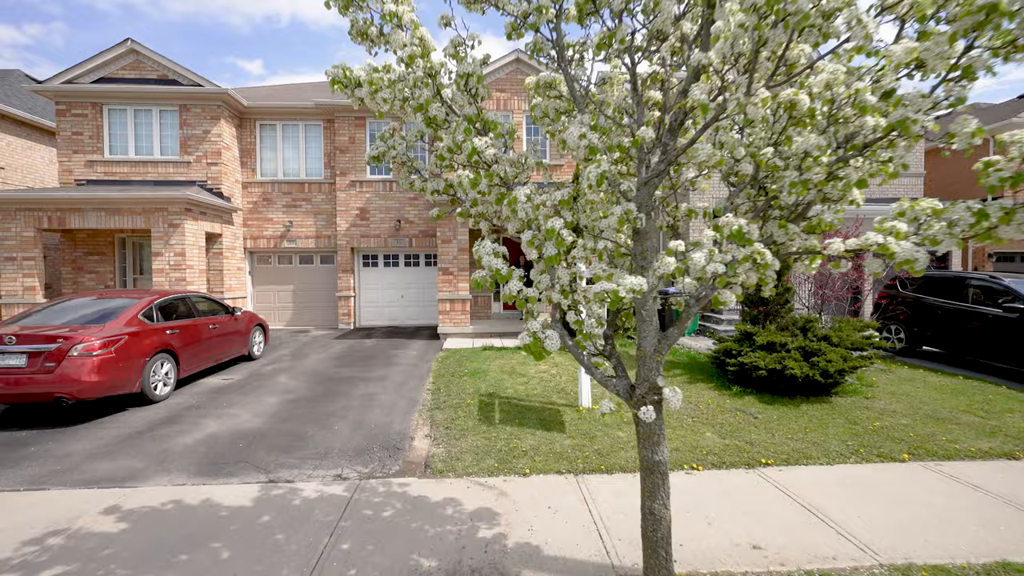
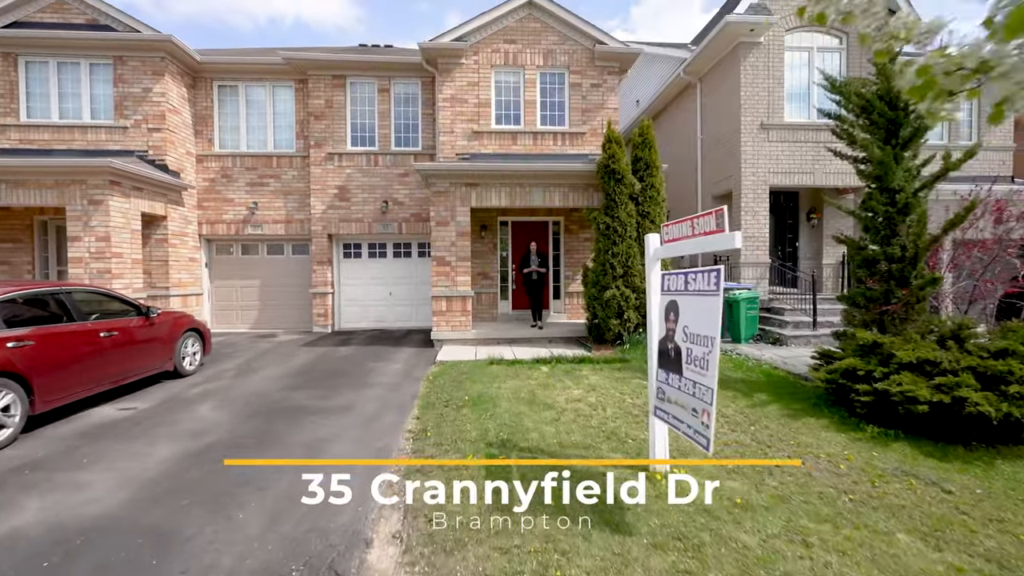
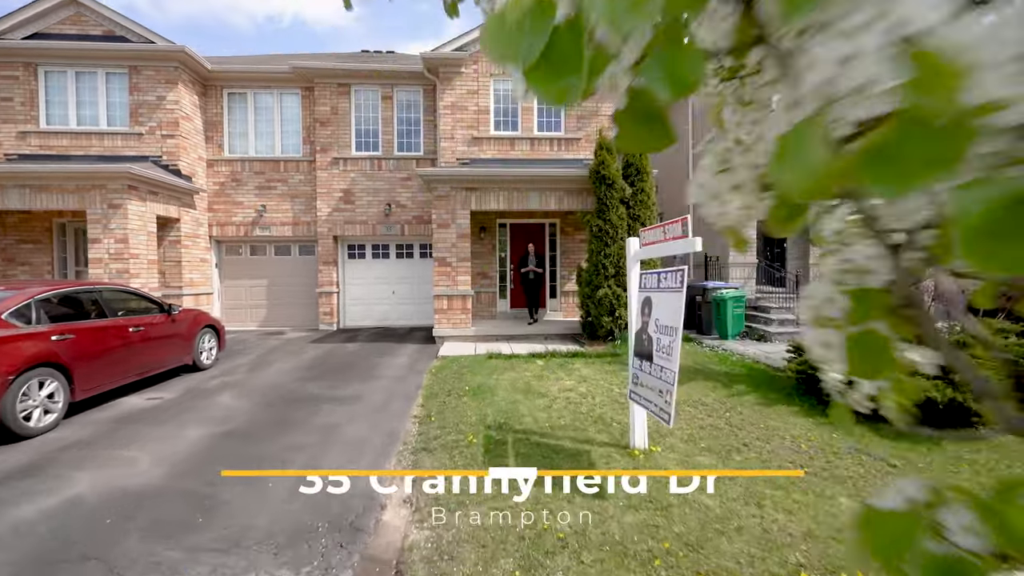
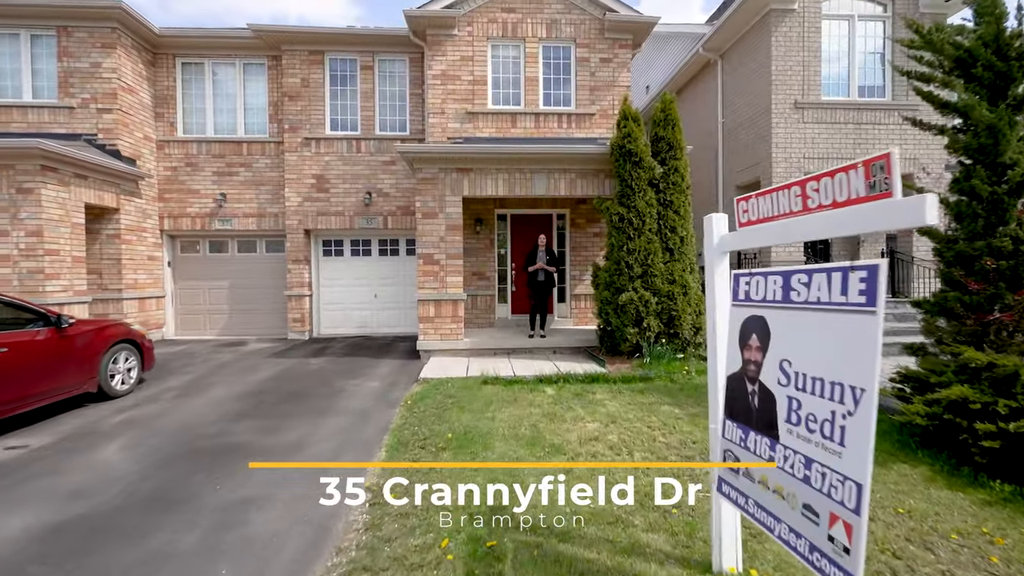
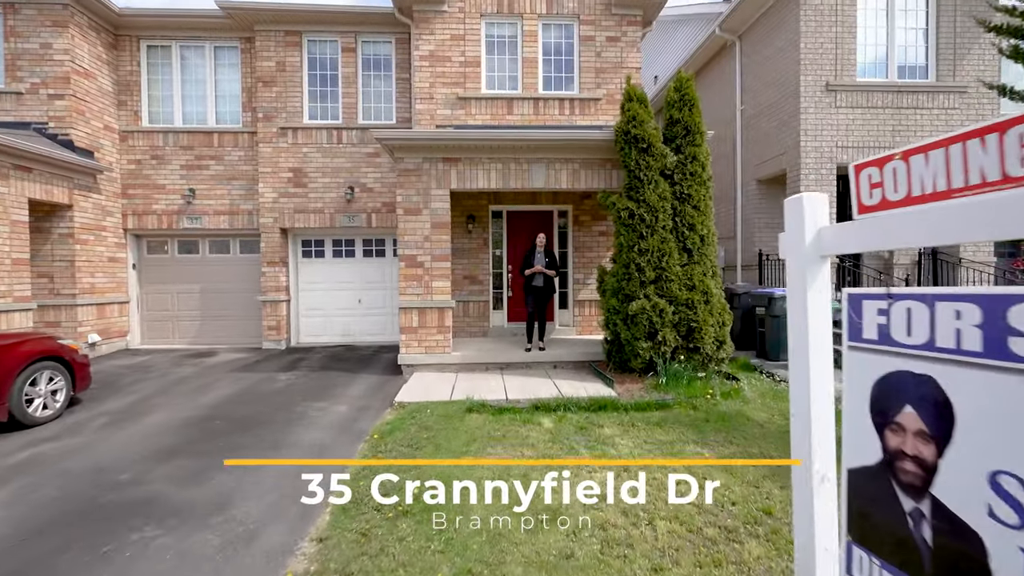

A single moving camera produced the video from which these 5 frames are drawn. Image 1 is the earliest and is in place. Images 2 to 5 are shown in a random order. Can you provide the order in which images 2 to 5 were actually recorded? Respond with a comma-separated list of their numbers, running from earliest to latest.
3, 2, 4, 5
